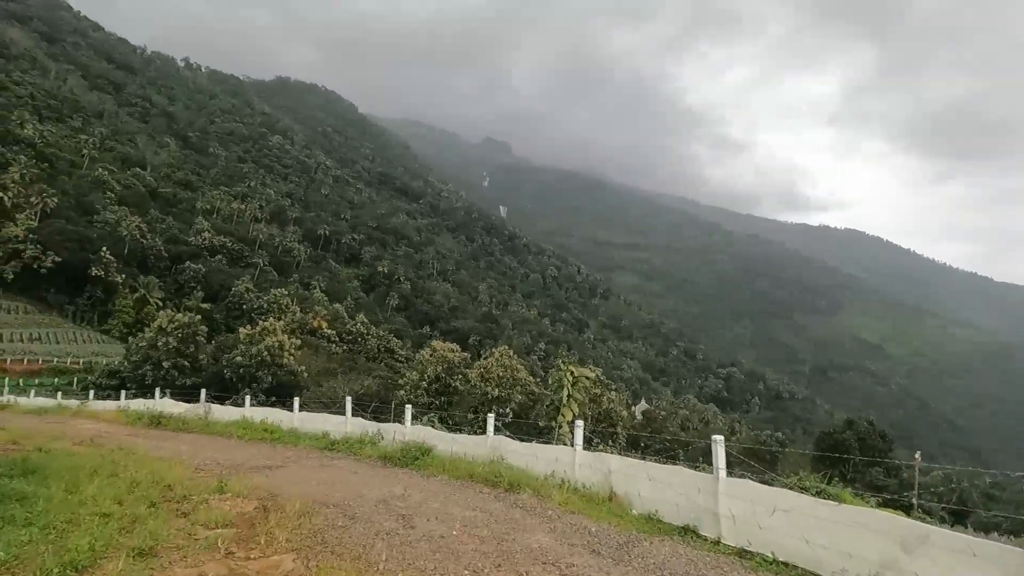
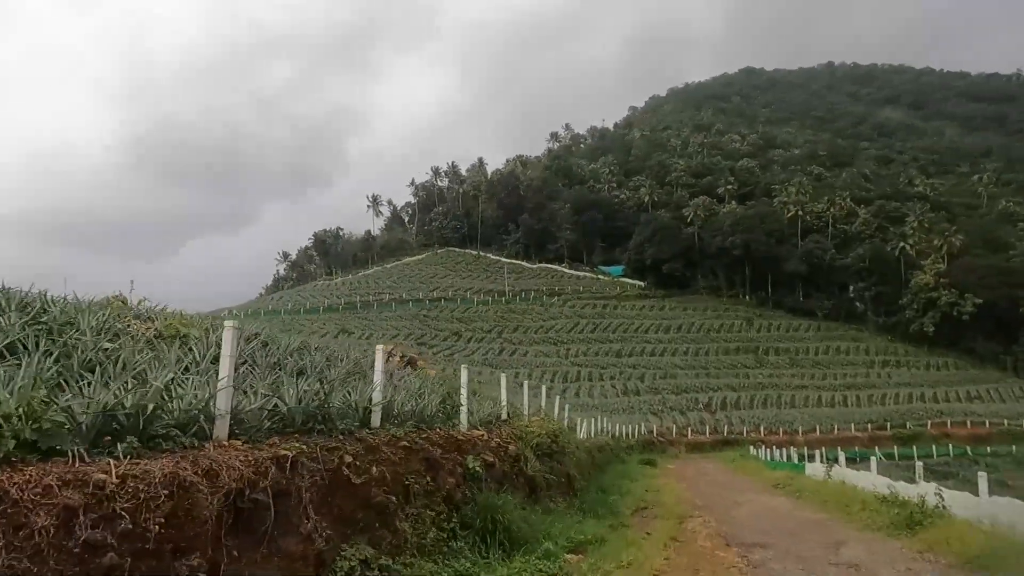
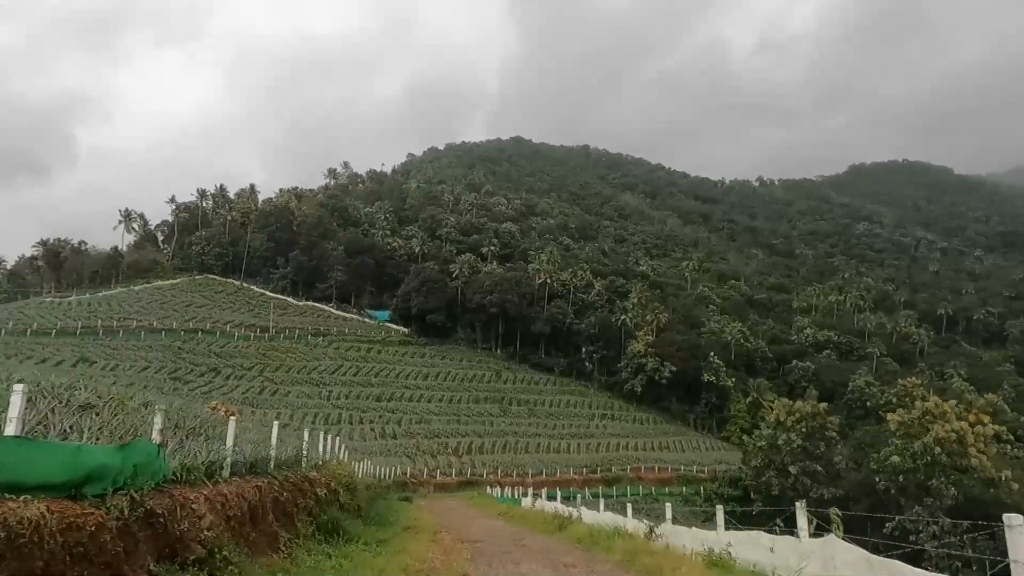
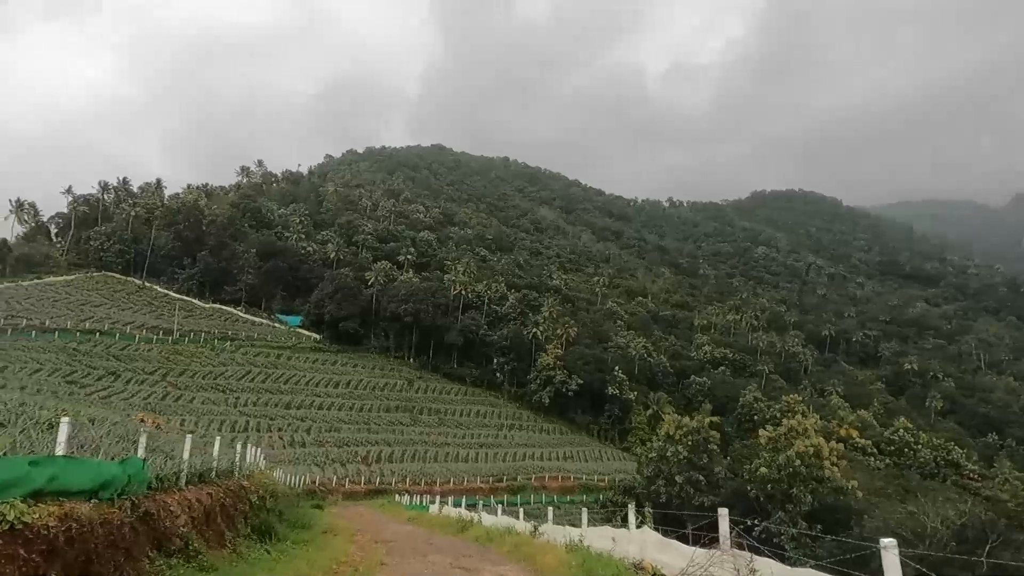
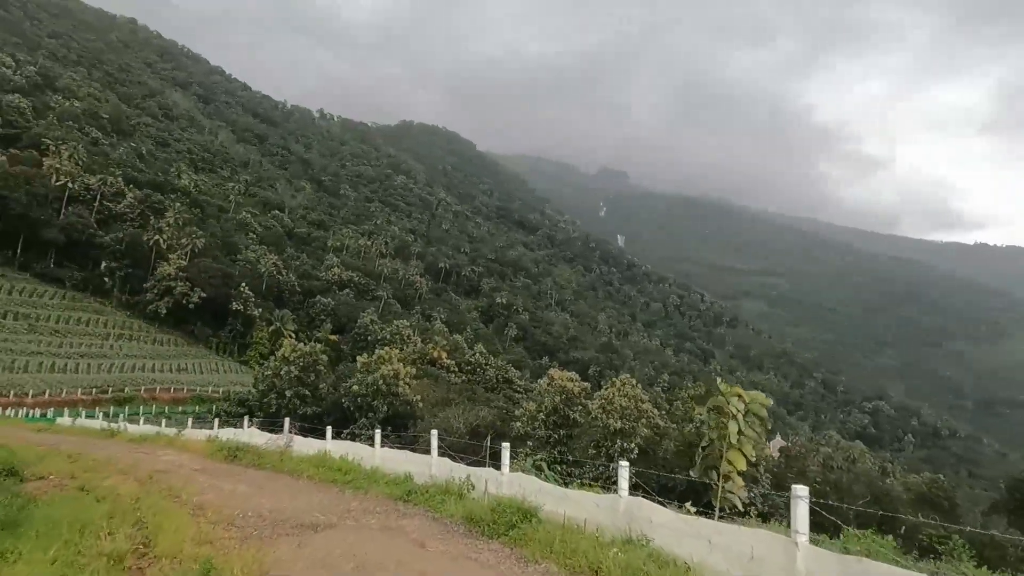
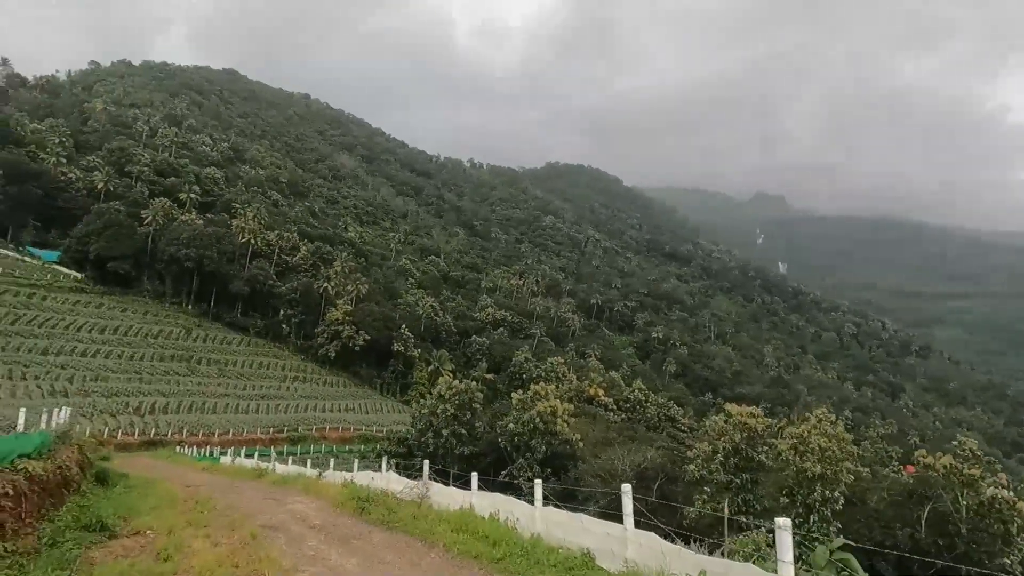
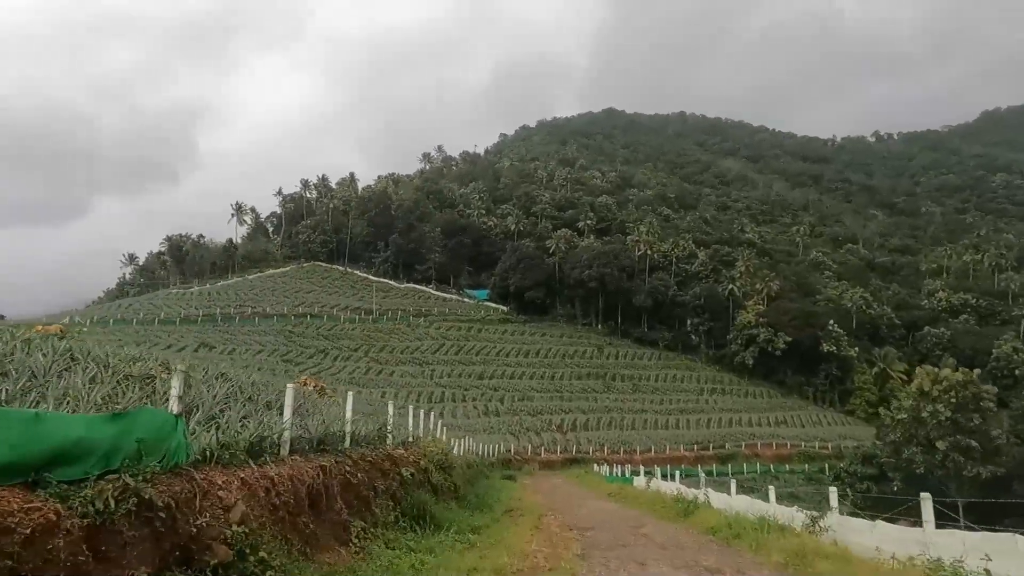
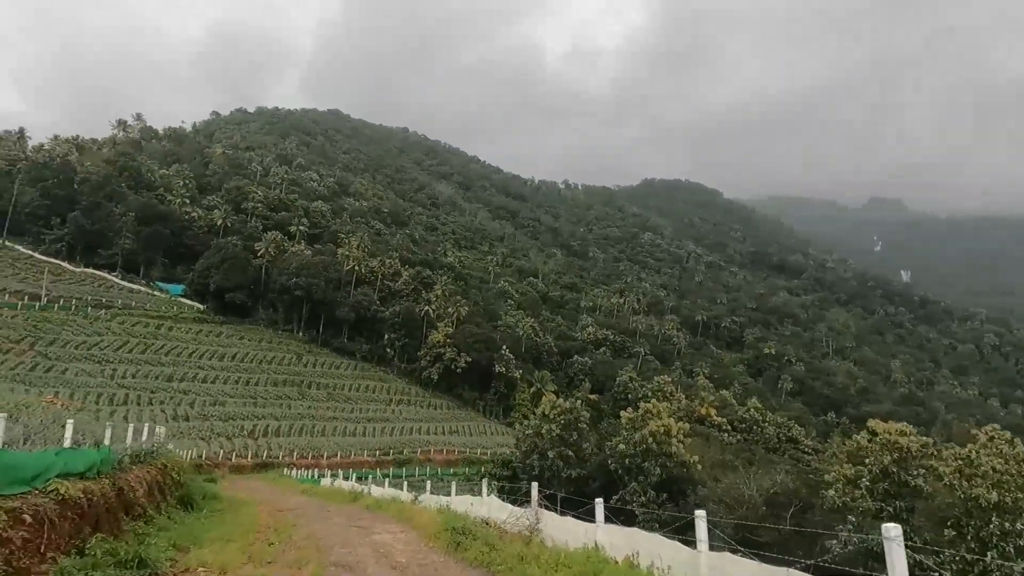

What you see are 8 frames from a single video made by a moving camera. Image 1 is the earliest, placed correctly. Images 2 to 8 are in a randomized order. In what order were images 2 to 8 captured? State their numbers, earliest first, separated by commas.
5, 6, 8, 4, 3, 7, 2
